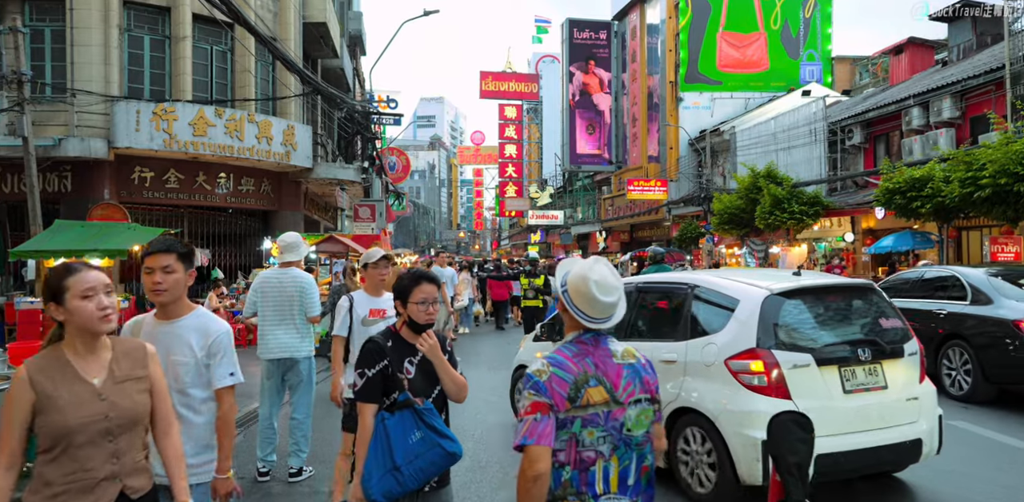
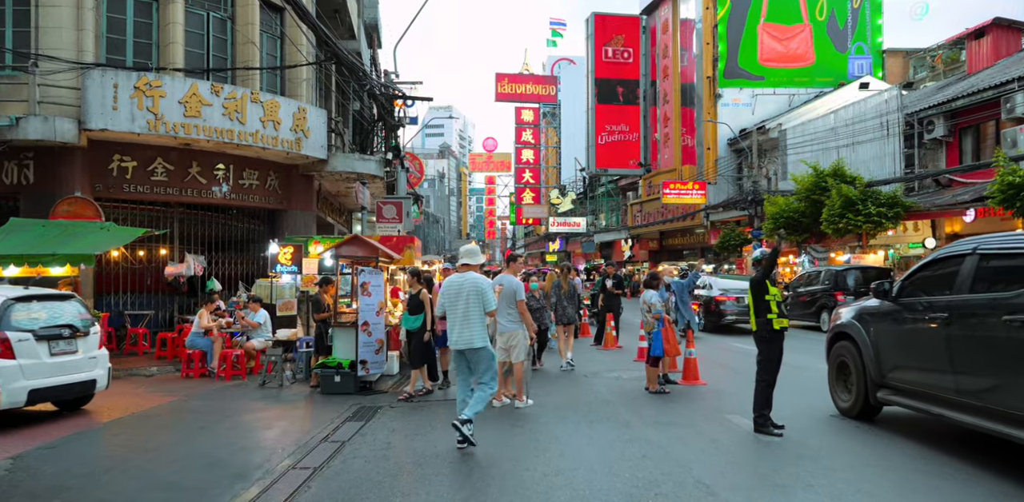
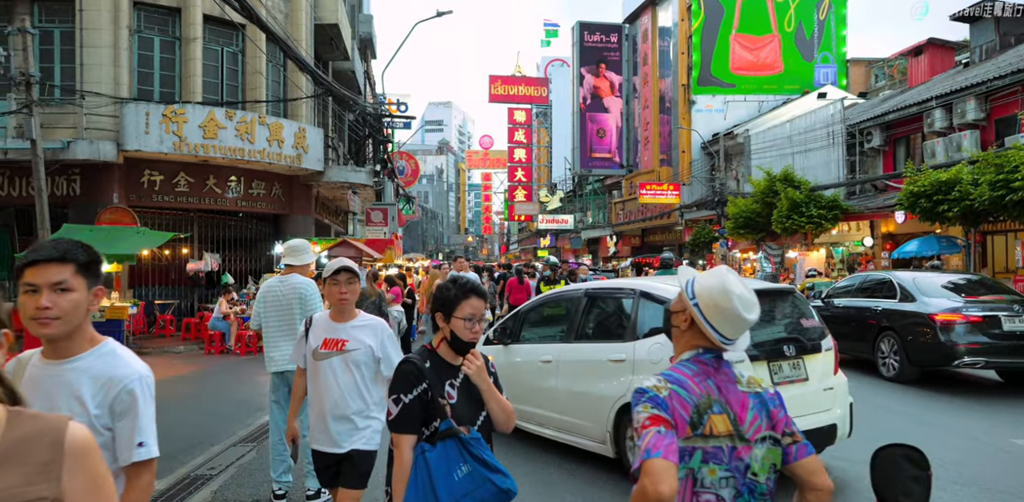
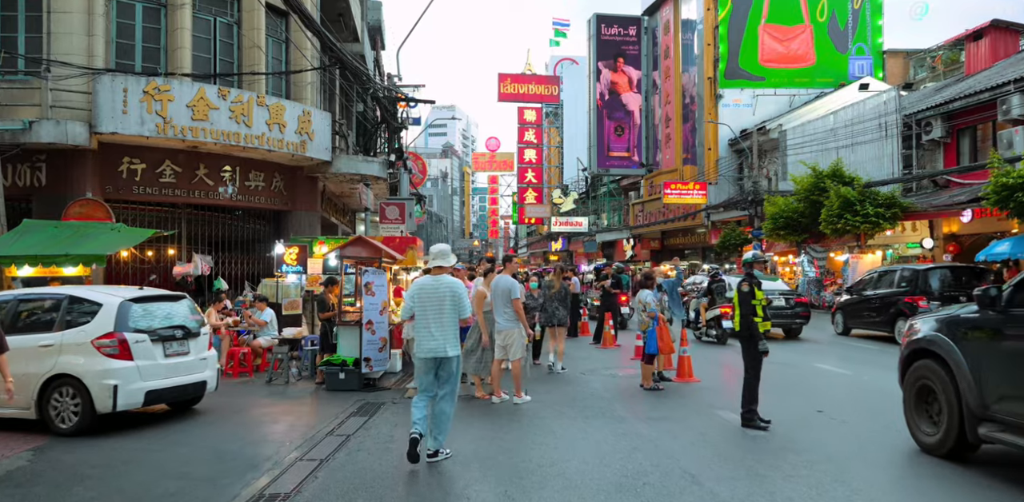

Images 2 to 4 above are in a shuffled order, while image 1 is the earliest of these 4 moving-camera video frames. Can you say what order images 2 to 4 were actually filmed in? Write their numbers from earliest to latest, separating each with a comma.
3, 4, 2
